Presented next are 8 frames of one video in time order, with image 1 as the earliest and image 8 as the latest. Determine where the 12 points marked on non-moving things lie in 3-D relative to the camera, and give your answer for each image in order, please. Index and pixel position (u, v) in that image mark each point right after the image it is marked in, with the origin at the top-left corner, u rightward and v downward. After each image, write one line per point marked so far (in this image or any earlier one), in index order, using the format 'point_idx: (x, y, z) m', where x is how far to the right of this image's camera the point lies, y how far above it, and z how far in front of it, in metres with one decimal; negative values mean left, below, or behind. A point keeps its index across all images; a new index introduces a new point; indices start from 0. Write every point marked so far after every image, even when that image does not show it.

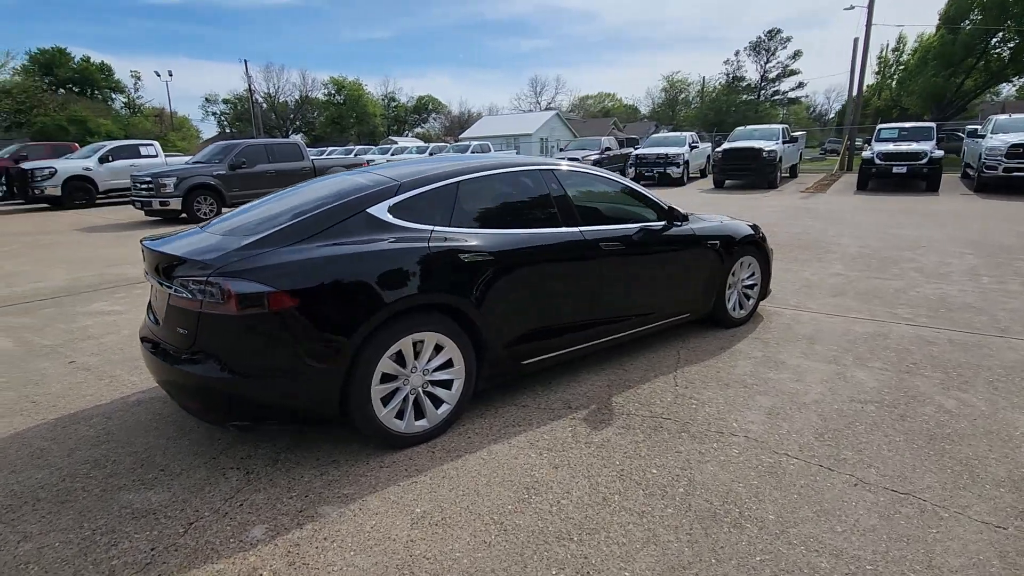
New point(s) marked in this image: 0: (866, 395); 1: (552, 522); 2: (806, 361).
0: (+2.5, -0.8, +3.8) m
1: (+0.2, -1.1, +2.5) m
2: (+2.4, -0.6, +4.4) m
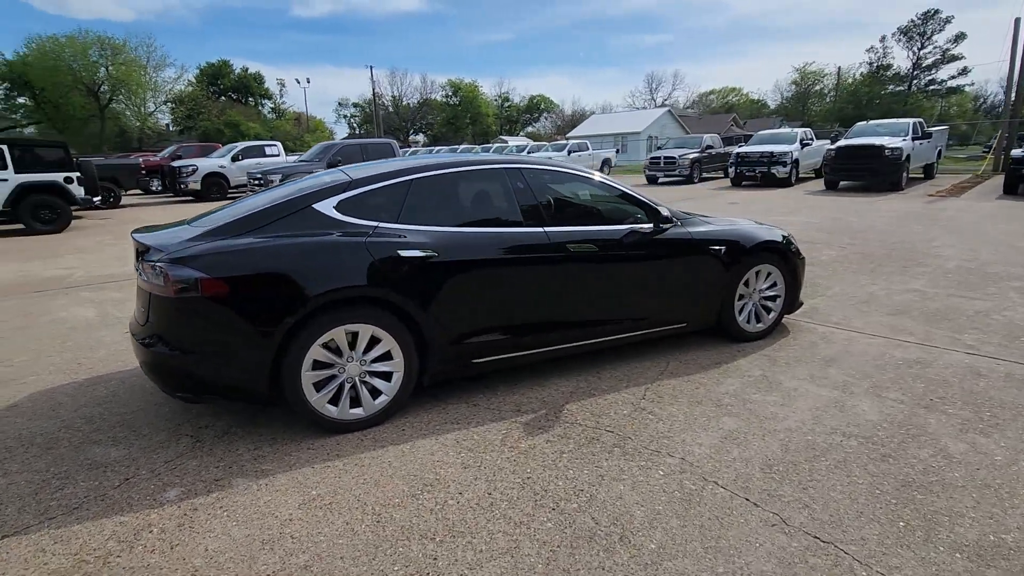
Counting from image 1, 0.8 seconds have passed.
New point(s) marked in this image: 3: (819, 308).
0: (+2.1, -0.9, +3.3) m
1: (-0.4, -1.1, +2.5) m
2: (+2.2, -0.7, +3.9) m
3: (+3.3, -0.2, +5.8) m
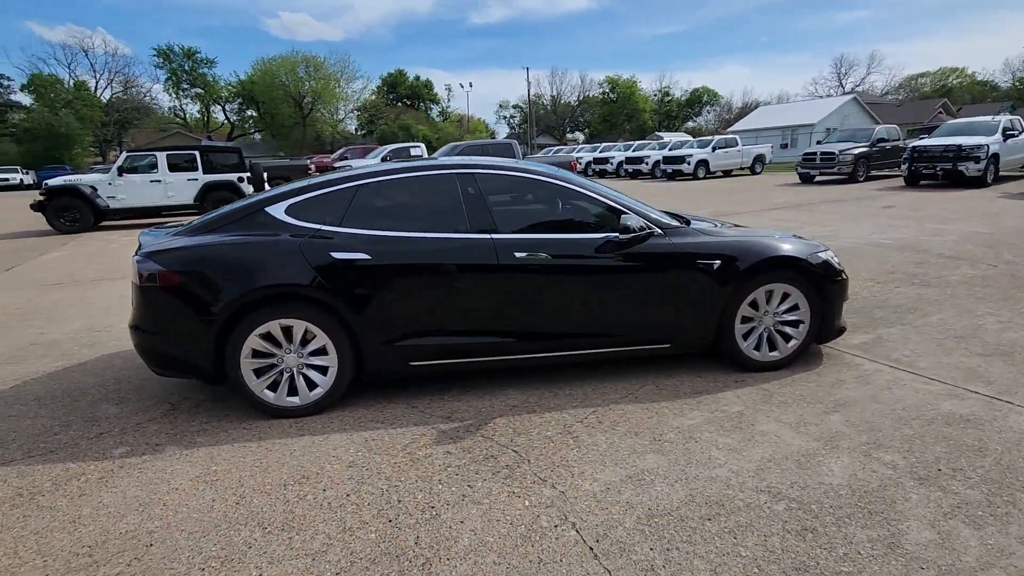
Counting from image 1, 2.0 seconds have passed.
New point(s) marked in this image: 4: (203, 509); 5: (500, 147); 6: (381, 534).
0: (+1.4, -1.0, +2.7) m
1: (-1.2, -1.1, +2.7) m
2: (+1.7, -0.9, +3.3) m
3: (+3.3, -0.5, +4.8) m
4: (-1.6, -1.1, +2.7) m
5: (-0.4, +4.9, +18.8) m
6: (-0.6, -1.2, +2.5) m
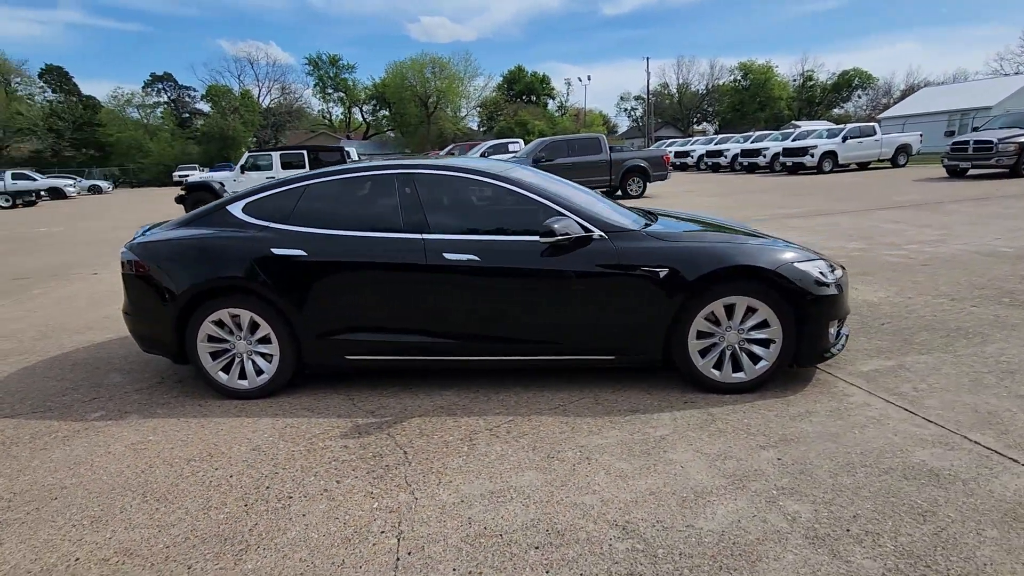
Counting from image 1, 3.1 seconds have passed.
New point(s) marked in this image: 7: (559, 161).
0: (+0.6, -1.1, +2.4) m
1: (-2.0, -1.1, +3.0) m
2: (+1.0, -1.0, +3.0) m
3: (+3.0, -0.6, +4.0) m
4: (-2.3, -1.1, +3.1) m
5: (+2.6, +5.0, +18.4) m
6: (-1.4, -1.1, +2.7) m
7: (+1.6, +4.3, +18.2) m
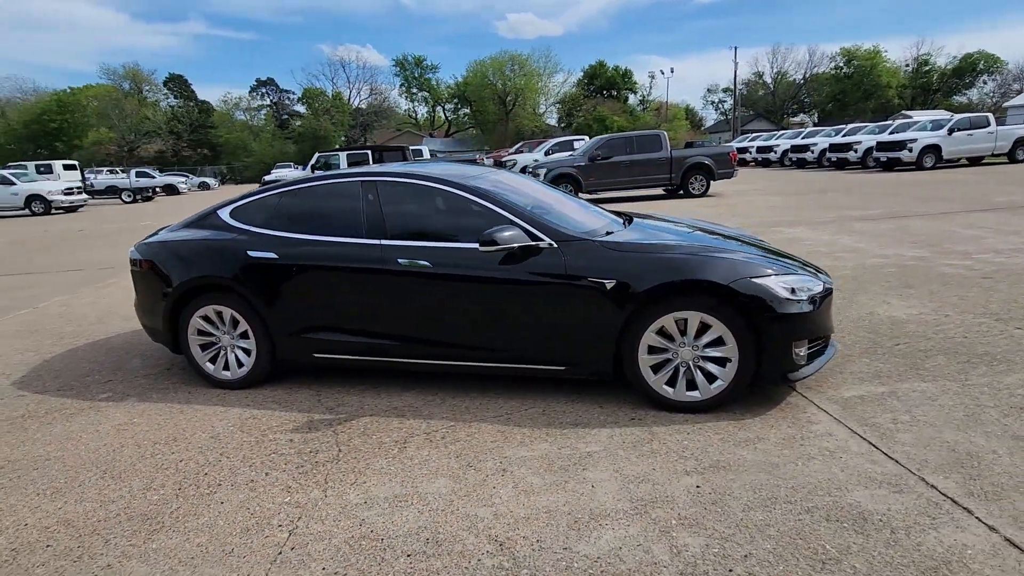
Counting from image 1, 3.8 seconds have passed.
0: (+0.1, -1.2, +2.4) m
1: (-2.4, -1.1, +3.3) m
2: (+0.5, -1.0, +2.9) m
3: (+2.6, -0.7, +3.6) m
4: (-2.7, -1.1, +3.5) m
5: (+4.6, +5.0, +17.9) m
6: (-1.9, -1.1, +2.9) m
7: (+3.4, +4.3, +17.8) m
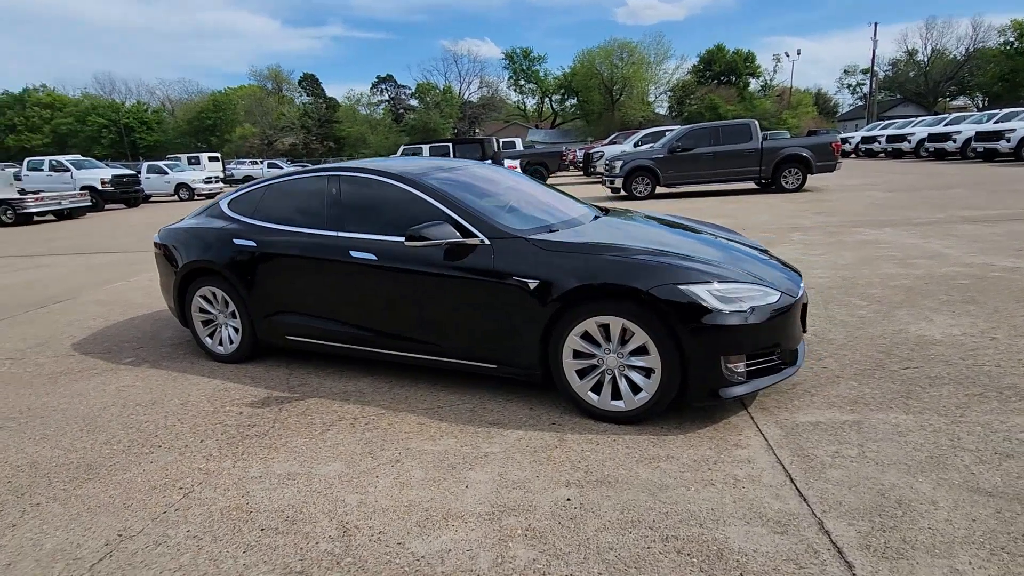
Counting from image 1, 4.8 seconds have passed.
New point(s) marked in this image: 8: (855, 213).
0: (-0.7, -1.2, +2.5) m
1: (-2.9, -0.9, +3.9) m
2: (-0.1, -1.0, +2.8) m
3: (+2.1, -0.8, +3.2) m
4: (-3.2, -0.9, +4.1) m
5: (+7.0, +4.9, +16.7) m
6: (-2.5, -1.0, +3.4) m
7: (+5.8, +4.3, +16.8) m
8: (+7.6, +1.7, +11.9) m
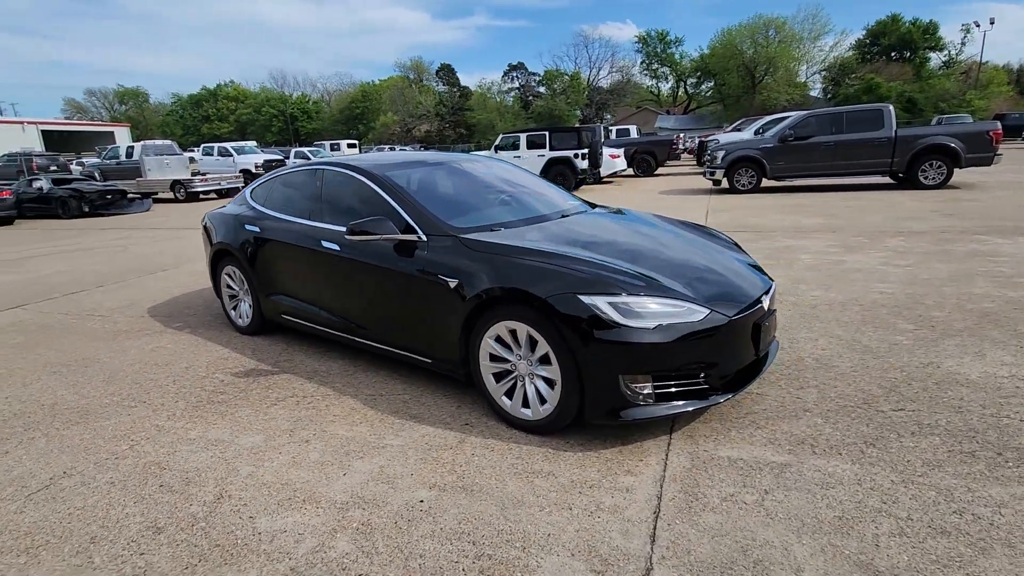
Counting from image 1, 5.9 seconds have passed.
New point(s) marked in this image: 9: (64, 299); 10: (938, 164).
0: (-1.4, -1.1, +2.7) m
1: (-3.3, -0.7, +4.6) m
2: (-0.8, -1.0, +2.9) m
3: (+1.4, -0.9, +2.7) m
4: (-3.5, -0.7, +4.9) m
5: (+9.6, +4.7, +14.6) m
6: (-3.0, -0.9, +4.0) m
7: (+8.5, +4.2, +15.0) m
8: (+8.9, +1.3, +9.9) m
9: (-6.1, -0.2, +7.3) m
10: (+11.2, +3.3, +14.1) m
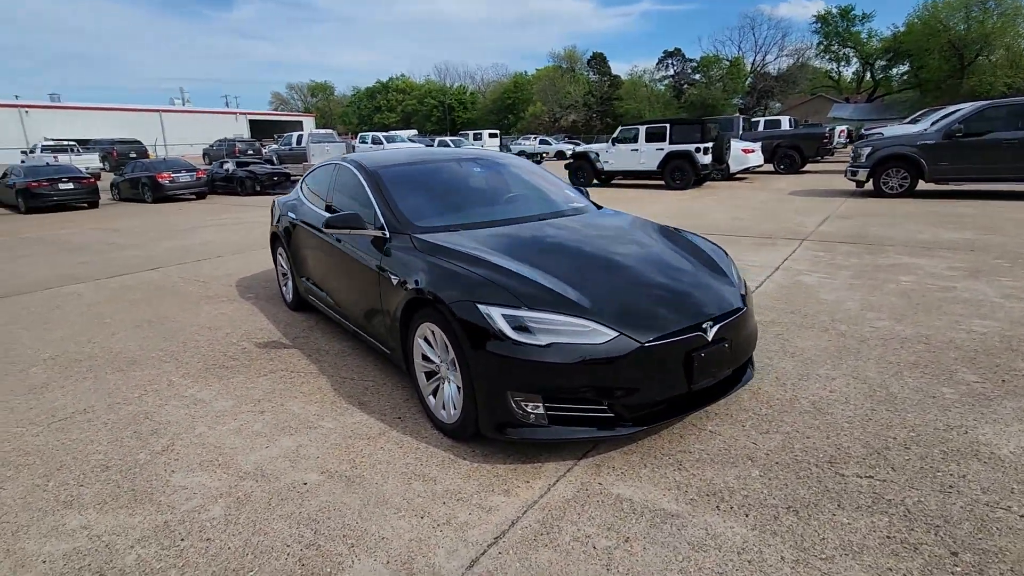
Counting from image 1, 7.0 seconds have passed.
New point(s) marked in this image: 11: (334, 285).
0: (-2.0, -1.0, +3.1) m
1: (-3.3, -0.5, +5.4) m
2: (-1.4, -1.0, +3.2) m
3: (+0.7, -1.1, +2.4) m
4: (-3.5, -0.4, +5.7) m
5: (+12.1, +4.0, +11.6) m
6: (-3.2, -0.6, +4.8) m
7: (+11.1, +3.5, +12.3) m
8: (+10.0, +0.6, +7.3) m
9: (-5.3, +0.4, +8.7) m
10: (+13.5, +2.4, +10.8) m
11: (-1.6, 0.0, +4.7) m
